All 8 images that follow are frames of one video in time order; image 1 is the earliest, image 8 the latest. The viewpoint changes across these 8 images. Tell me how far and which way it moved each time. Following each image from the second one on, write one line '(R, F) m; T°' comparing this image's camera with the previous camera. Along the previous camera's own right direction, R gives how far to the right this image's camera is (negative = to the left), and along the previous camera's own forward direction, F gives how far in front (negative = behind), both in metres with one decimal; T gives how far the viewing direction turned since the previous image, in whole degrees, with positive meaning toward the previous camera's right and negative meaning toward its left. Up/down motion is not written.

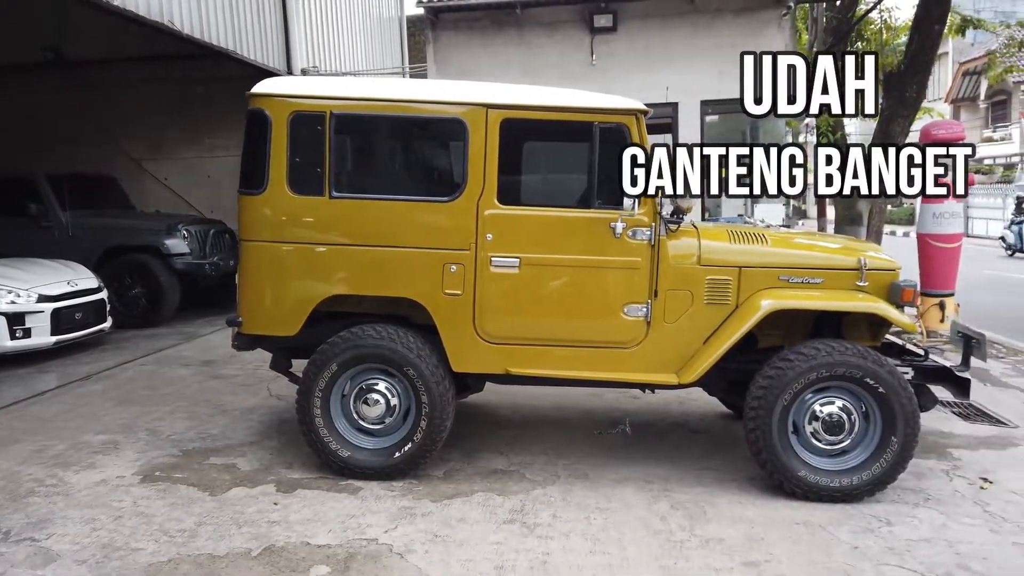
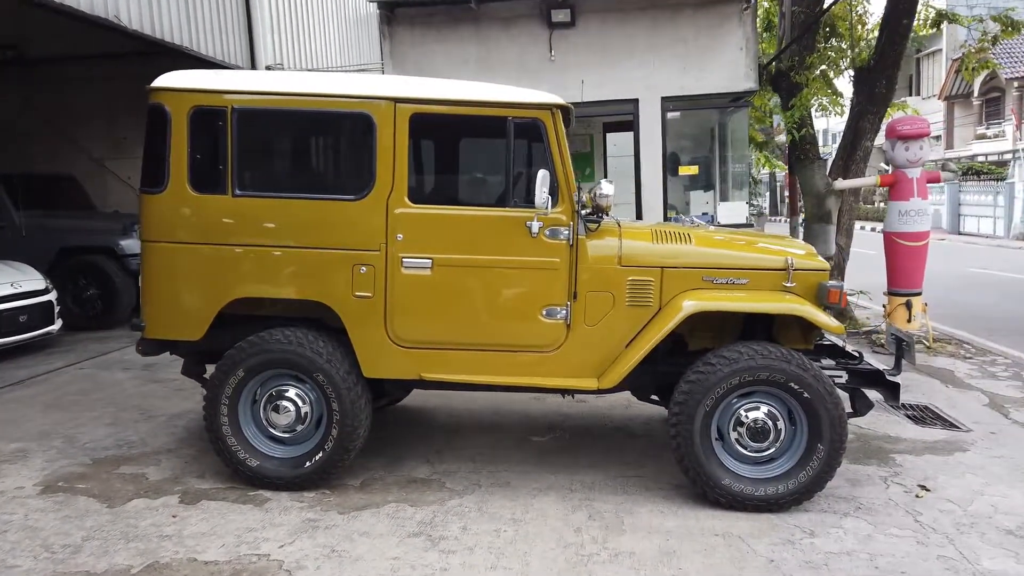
(+0.5, +0.2) m; 0°
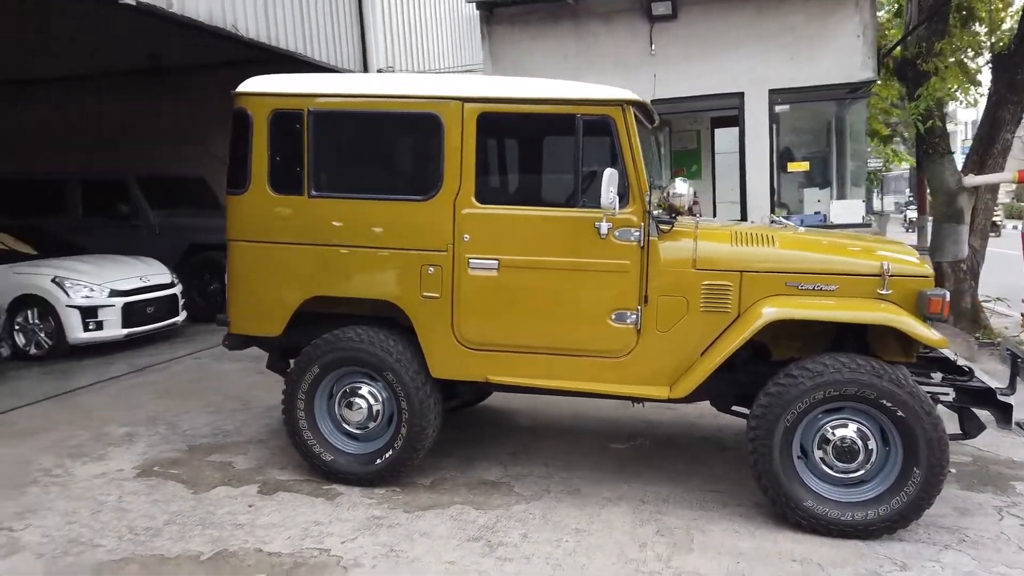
(+0.3, +0.1) m; -9°
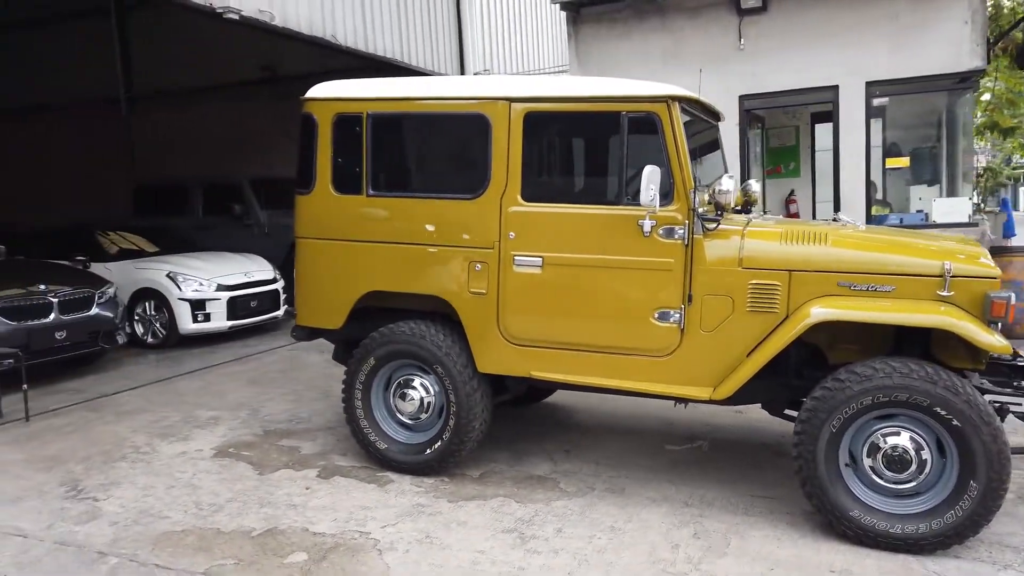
(+0.4, 0.0) m; -8°
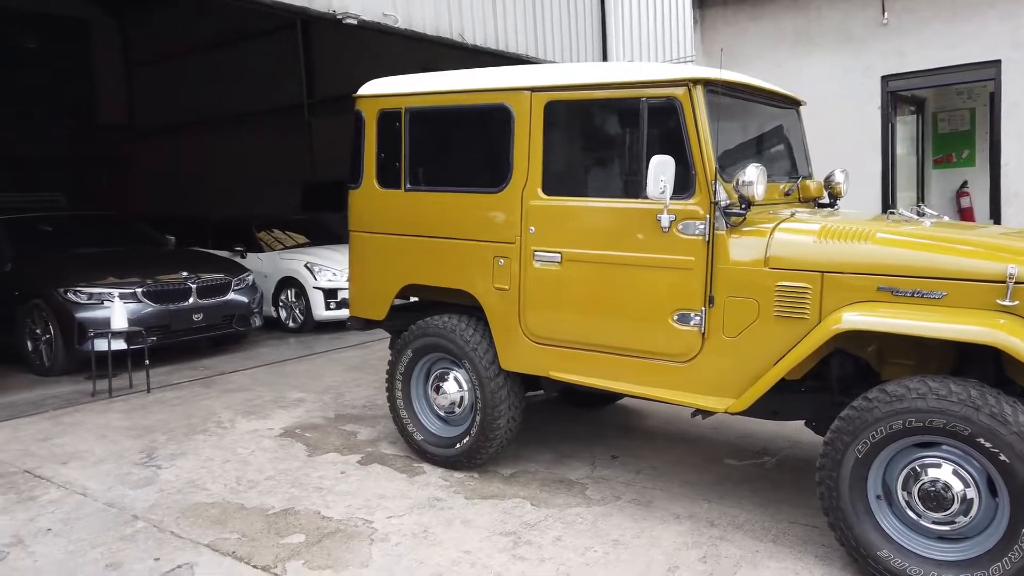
(+0.9, +0.2) m; -14°
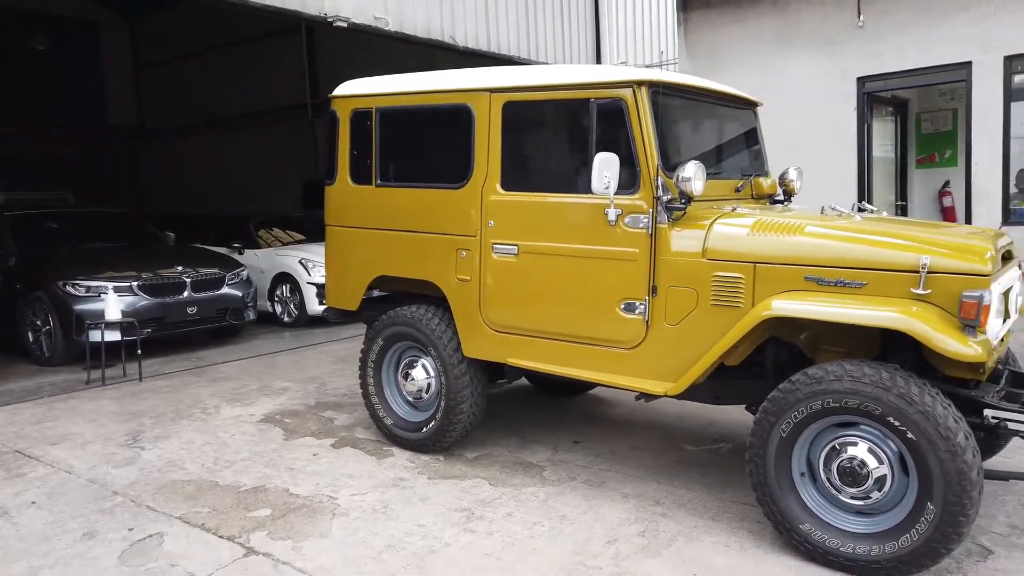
(+0.3, -0.2) m; -1°
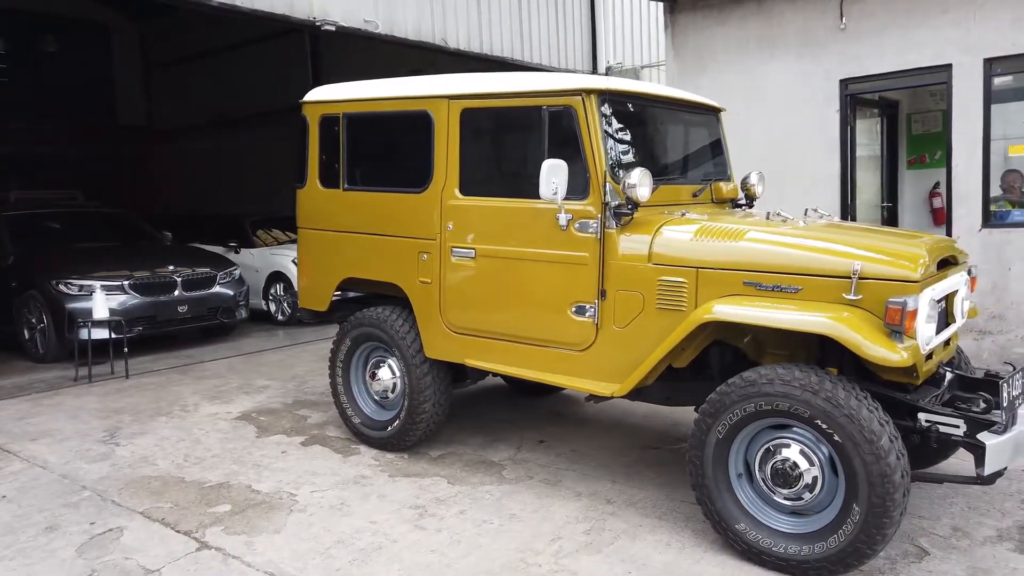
(+0.3, -0.1) m; -1°
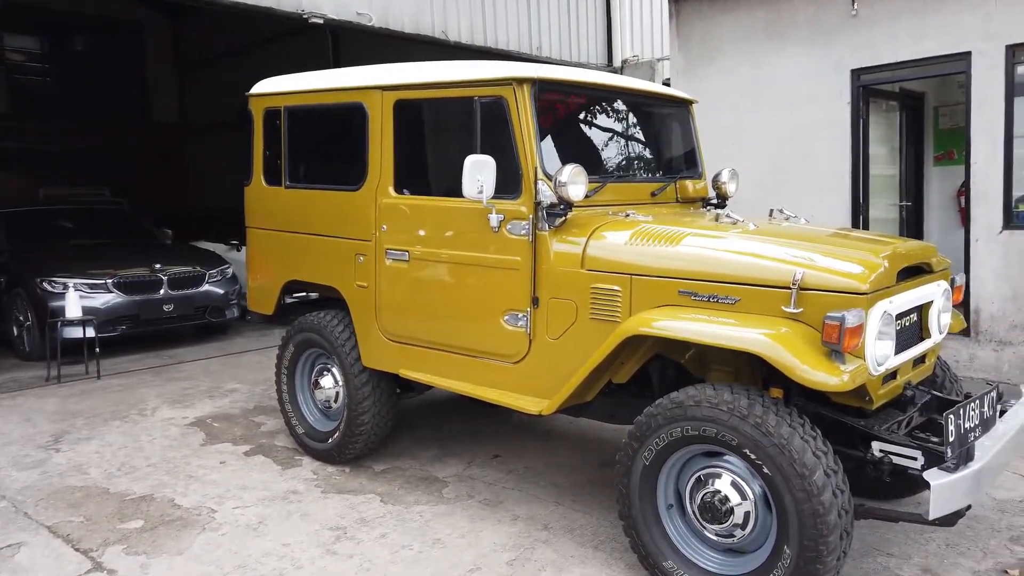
(+0.6, +0.3) m; -3°
